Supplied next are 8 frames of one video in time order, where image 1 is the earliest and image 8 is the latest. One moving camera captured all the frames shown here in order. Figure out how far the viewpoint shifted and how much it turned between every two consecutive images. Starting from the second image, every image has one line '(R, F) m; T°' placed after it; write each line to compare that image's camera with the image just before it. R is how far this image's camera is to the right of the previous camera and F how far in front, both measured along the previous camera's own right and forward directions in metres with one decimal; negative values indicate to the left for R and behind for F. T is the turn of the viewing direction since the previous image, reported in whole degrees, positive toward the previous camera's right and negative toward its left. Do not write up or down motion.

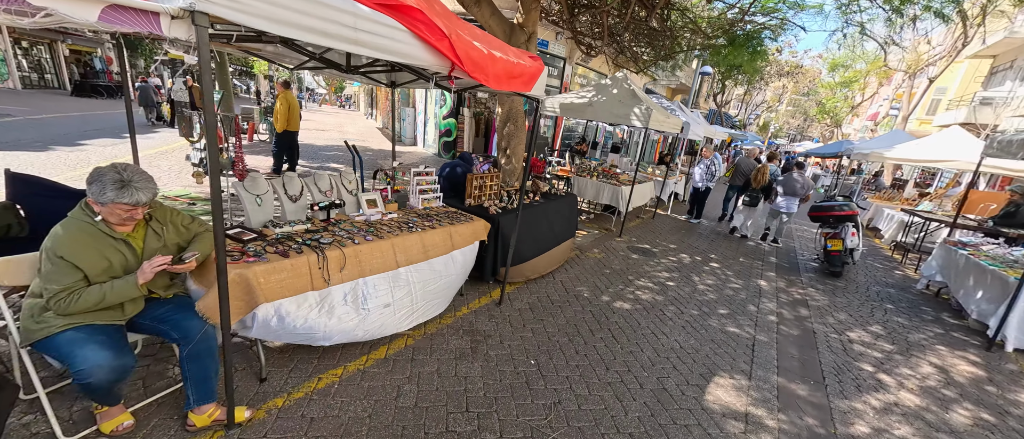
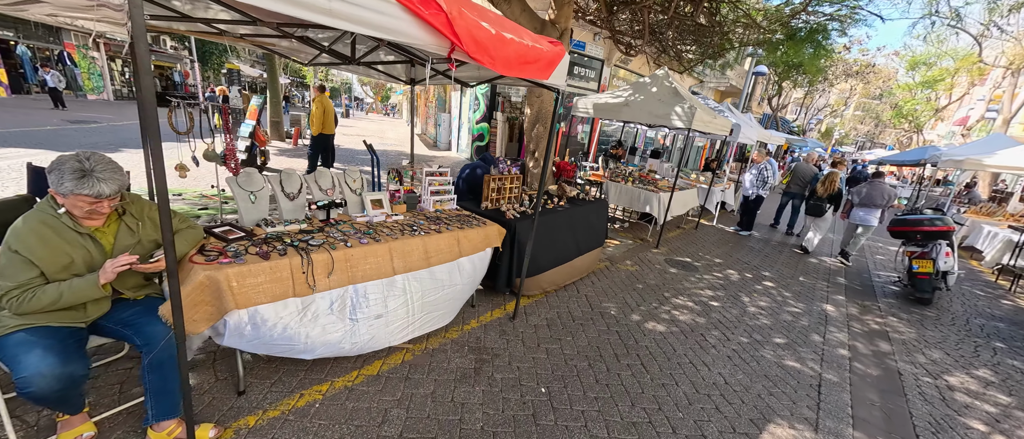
(+0.1, +0.2) m; -6°
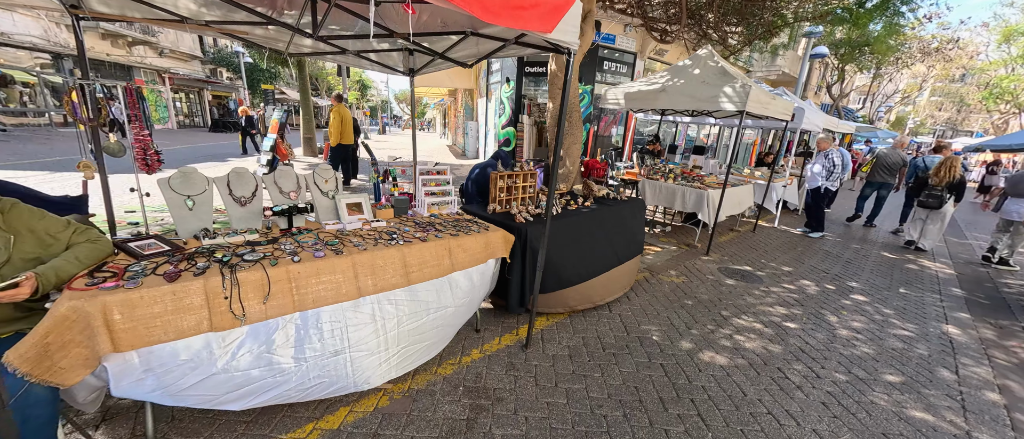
(+0.1, +0.5) m; -6°
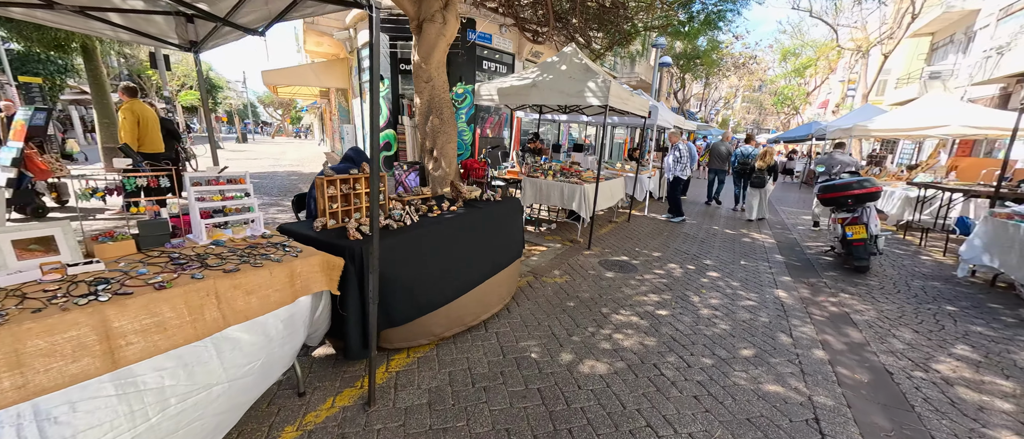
(+0.3, +0.4) m; +15°
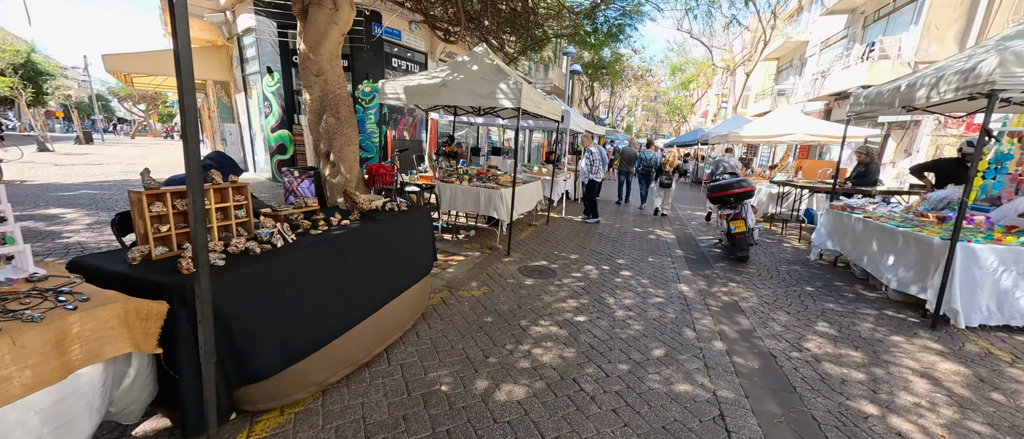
(+0.1, +0.2) m; +12°
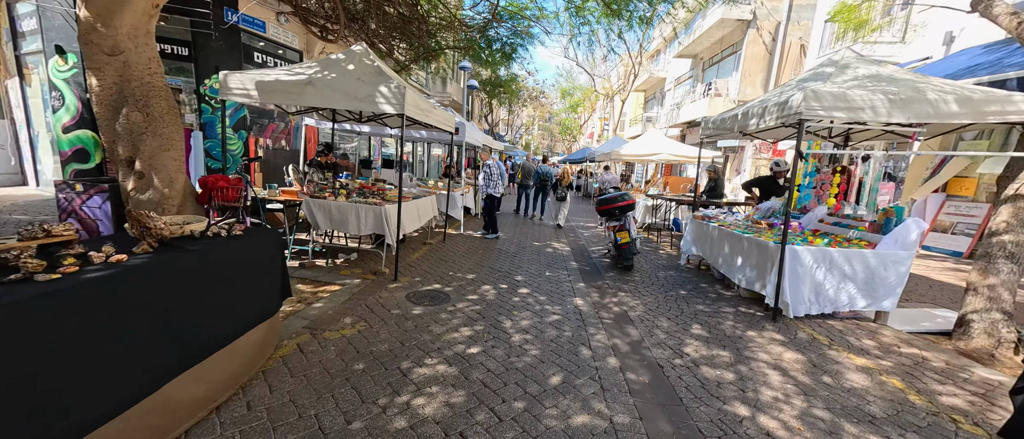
(+0.2, +0.3) m; +15°
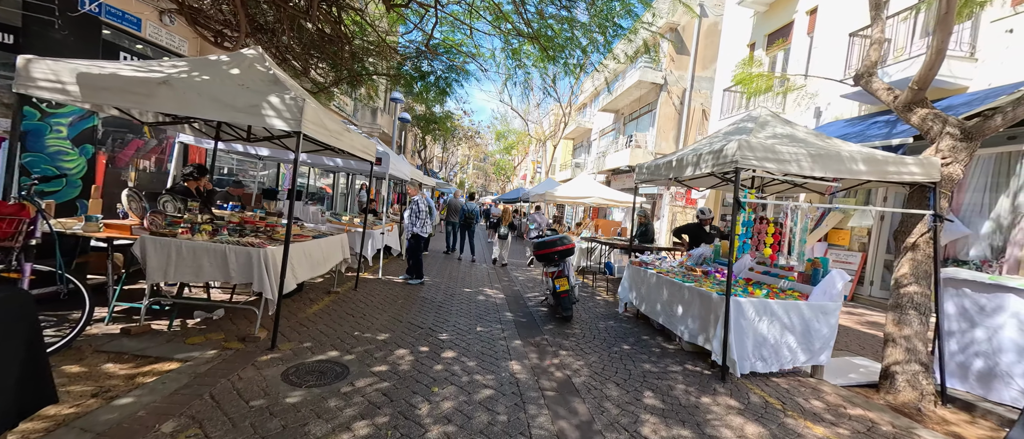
(+0.1, +0.7) m; +10°
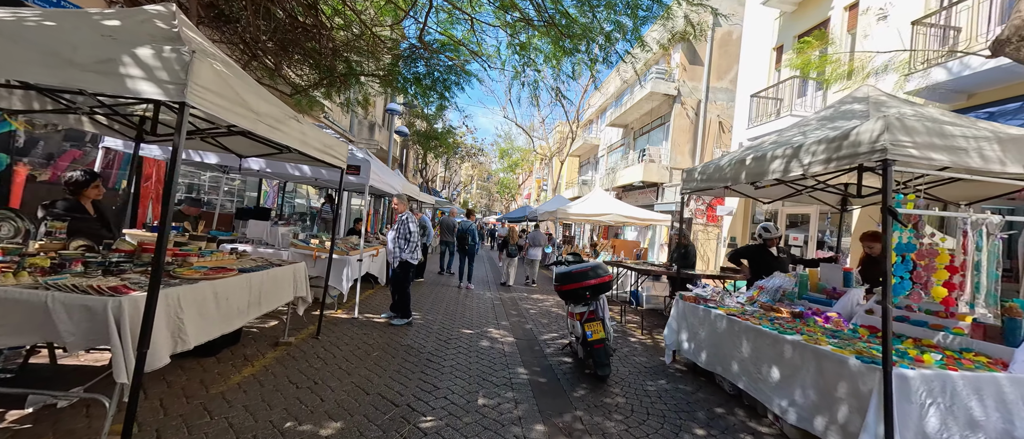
(-0.1, +1.5) m; -1°
